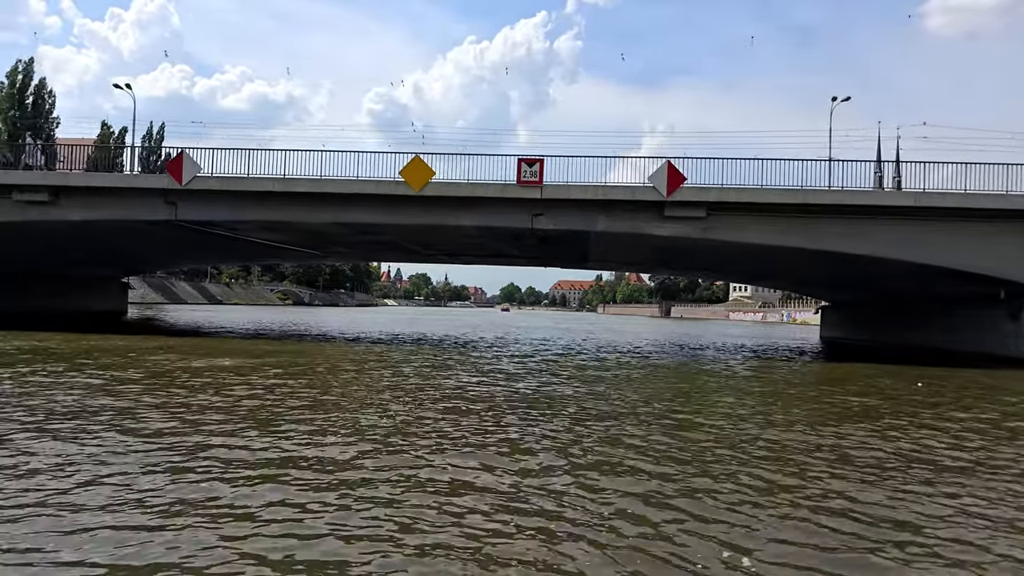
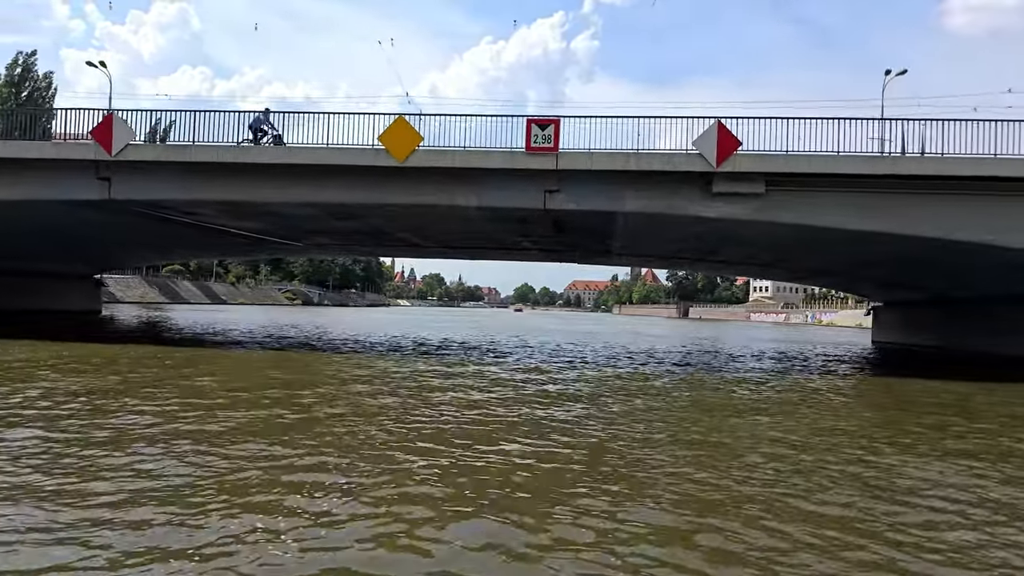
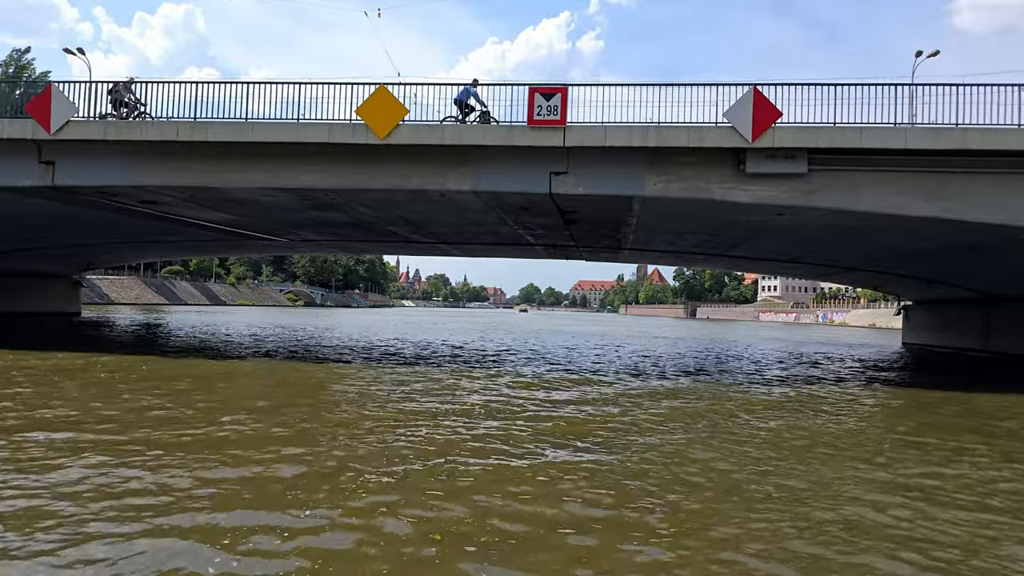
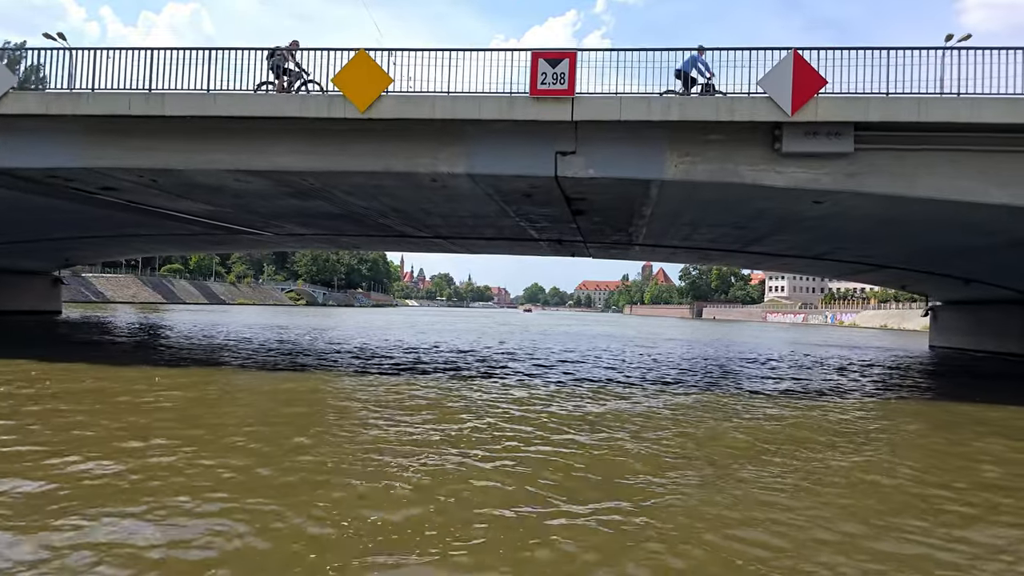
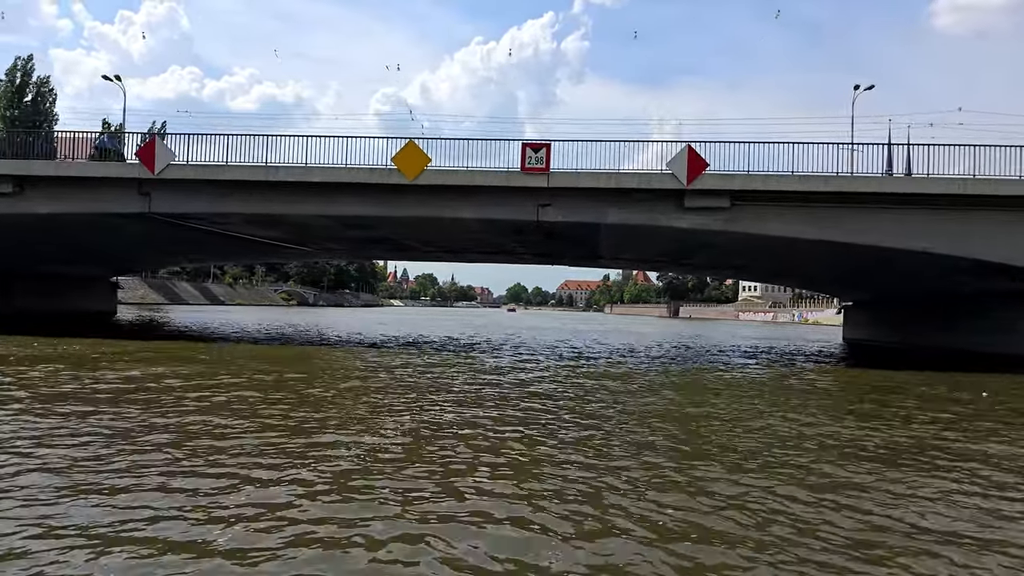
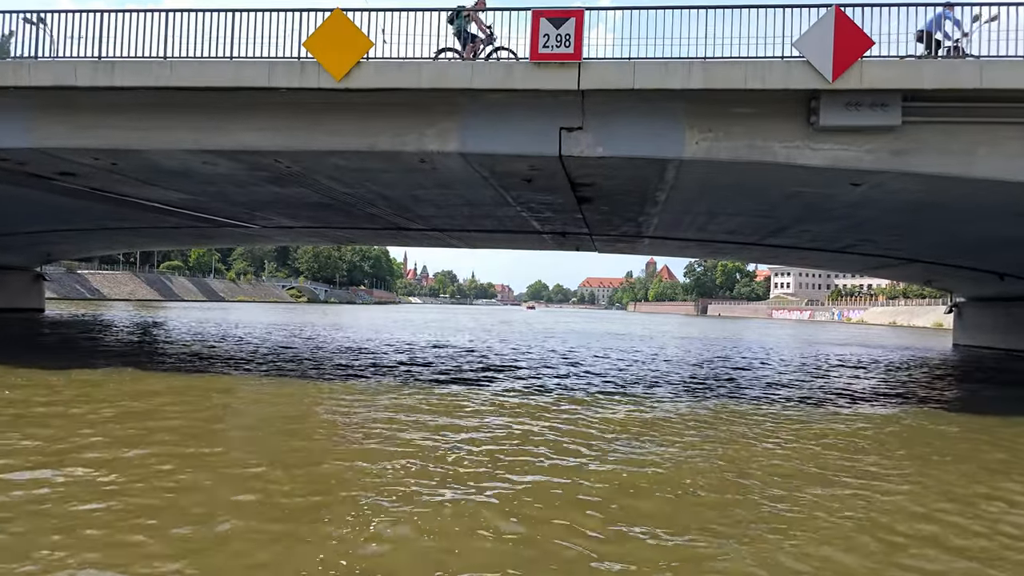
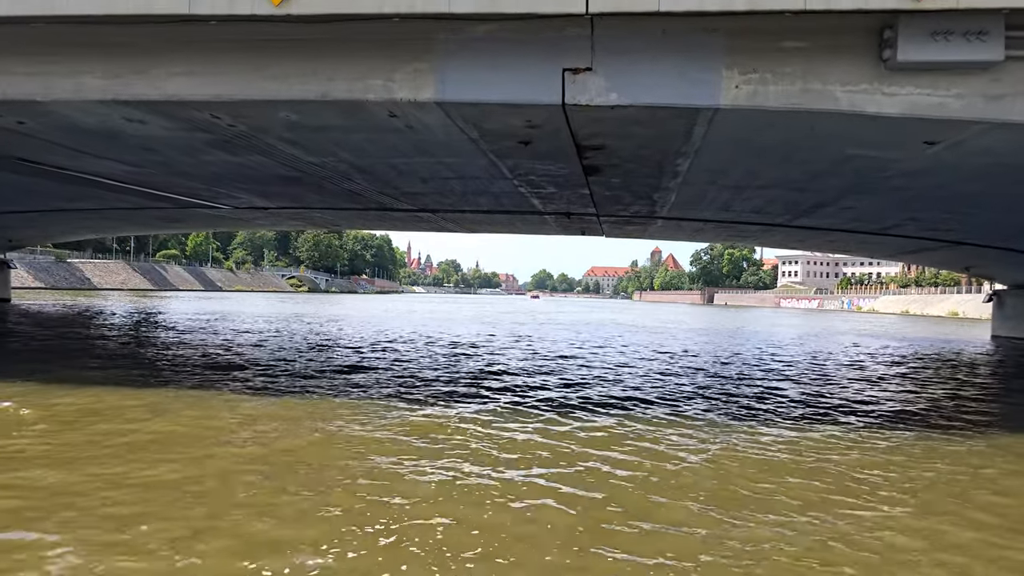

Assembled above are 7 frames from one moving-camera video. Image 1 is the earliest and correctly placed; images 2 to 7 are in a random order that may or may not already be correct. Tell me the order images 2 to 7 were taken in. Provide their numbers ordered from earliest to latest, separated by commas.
5, 2, 3, 4, 6, 7
